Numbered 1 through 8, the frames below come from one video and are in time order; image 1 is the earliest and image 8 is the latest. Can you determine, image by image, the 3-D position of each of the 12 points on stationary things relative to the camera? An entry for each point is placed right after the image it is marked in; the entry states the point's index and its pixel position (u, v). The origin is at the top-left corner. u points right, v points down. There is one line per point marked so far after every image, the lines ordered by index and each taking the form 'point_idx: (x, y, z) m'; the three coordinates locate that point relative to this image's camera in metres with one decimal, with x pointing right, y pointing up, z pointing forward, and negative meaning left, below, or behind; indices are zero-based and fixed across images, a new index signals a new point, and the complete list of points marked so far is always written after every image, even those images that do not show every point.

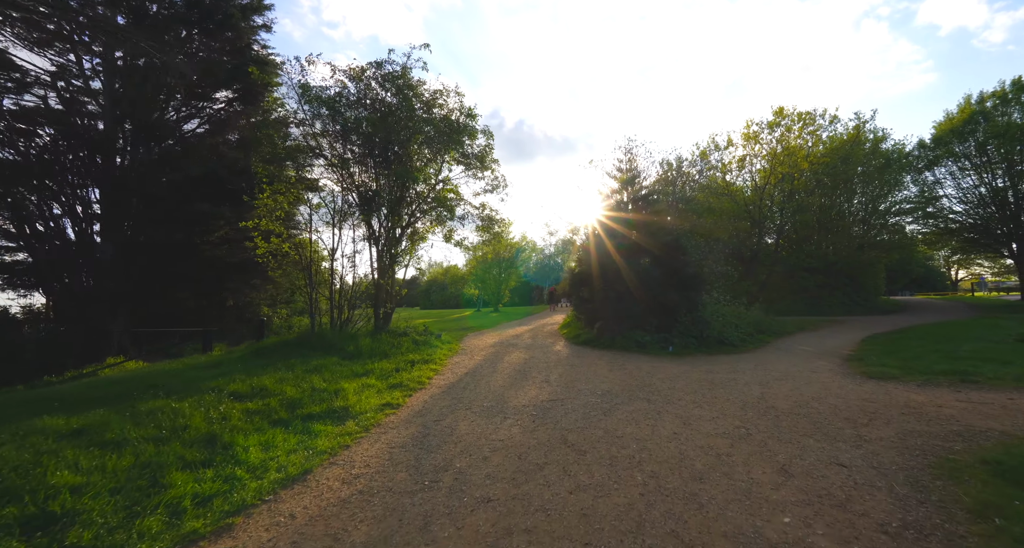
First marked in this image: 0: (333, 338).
0: (-4.8, -1.7, +12.2) m
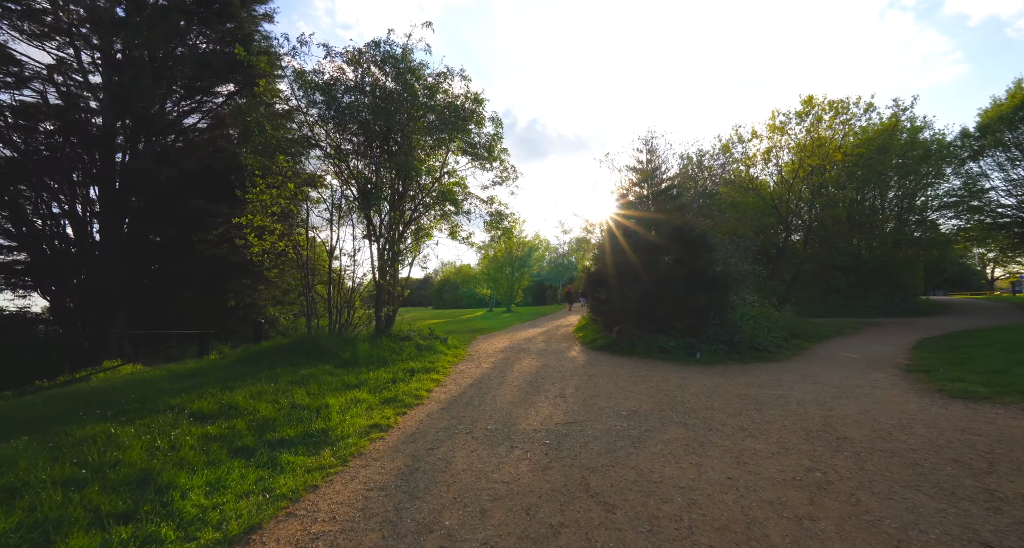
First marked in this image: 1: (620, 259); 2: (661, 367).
0: (-4.5, -1.7, +11.2) m
1: (+3.5, +0.5, +14.8) m
2: (+3.4, -2.1, +10.5) m
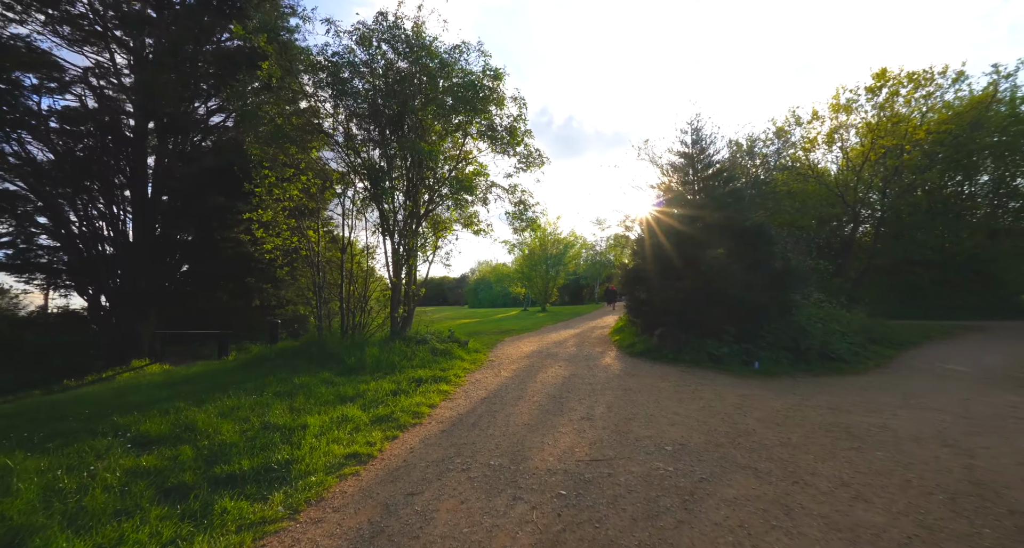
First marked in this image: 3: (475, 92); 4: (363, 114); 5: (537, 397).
0: (-4.0, -1.7, +10.2) m
1: (+4.3, +0.6, +13.1) m
2: (+3.9, -2.0, +8.8) m
3: (-1.0, +4.7, +11.8) m
4: (-3.8, +4.0, +11.6) m
5: (+0.4, -2.0, +7.5) m
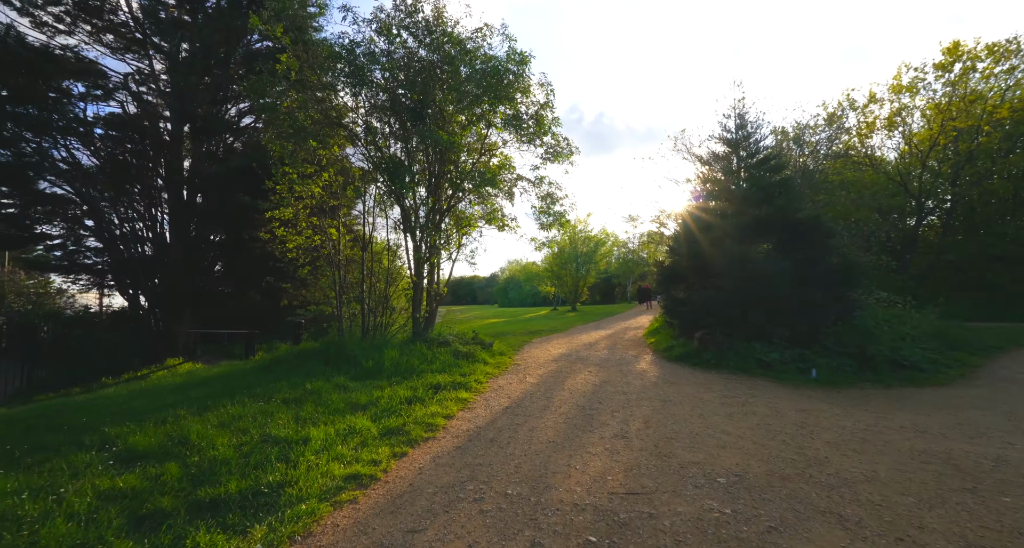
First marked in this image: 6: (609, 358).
0: (-3.4, -1.6, +9.8) m
1: (+5.0, +0.7, +12.1) m
2: (+4.3, -2.0, +7.8) m
3: (-0.3, +4.7, +11.1) m
4: (-3.1, +4.1, +11.1) m
5: (+0.8, -2.0, +6.8) m
6: (+2.5, -2.1, +11.6) m
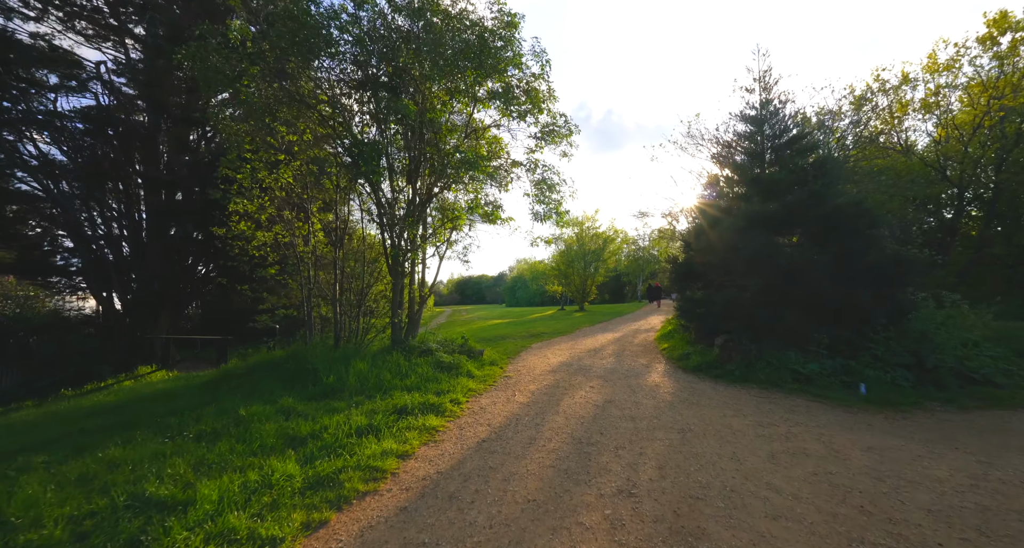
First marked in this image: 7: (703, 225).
0: (-3.6, -1.6, +8.4) m
1: (+4.8, +0.8, +10.5) m
2: (+4.0, -1.9, +6.3) m
3: (-0.6, +4.7, +9.7) m
4: (-3.4, +4.1, +9.7) m
5: (+0.5, -2.0, +5.3) m
6: (+2.3, -2.1, +10.0) m
7: (+4.7, +1.2, +11.4) m
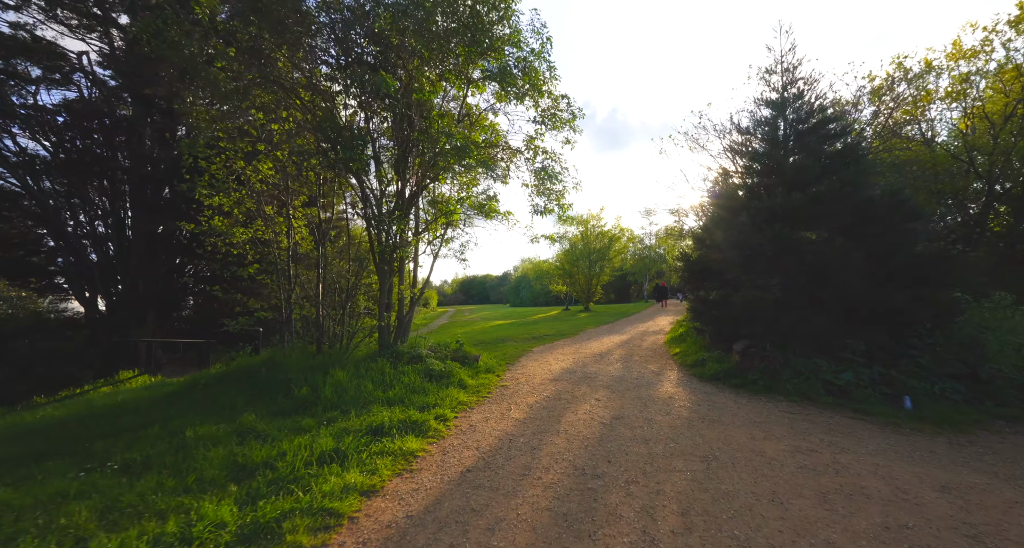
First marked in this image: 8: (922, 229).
0: (-3.7, -1.6, +7.6) m
1: (+4.8, +0.8, +9.6) m
2: (+4.0, -1.9, +5.4) m
3: (-0.6, +4.8, +8.8) m
4: (-3.4, +4.1, +8.9) m
5: (+0.4, -1.9, +4.4) m
6: (+2.2, -2.0, +9.1) m
7: (+4.7, +1.3, +10.4) m
8: (+7.3, +0.9, +8.1) m
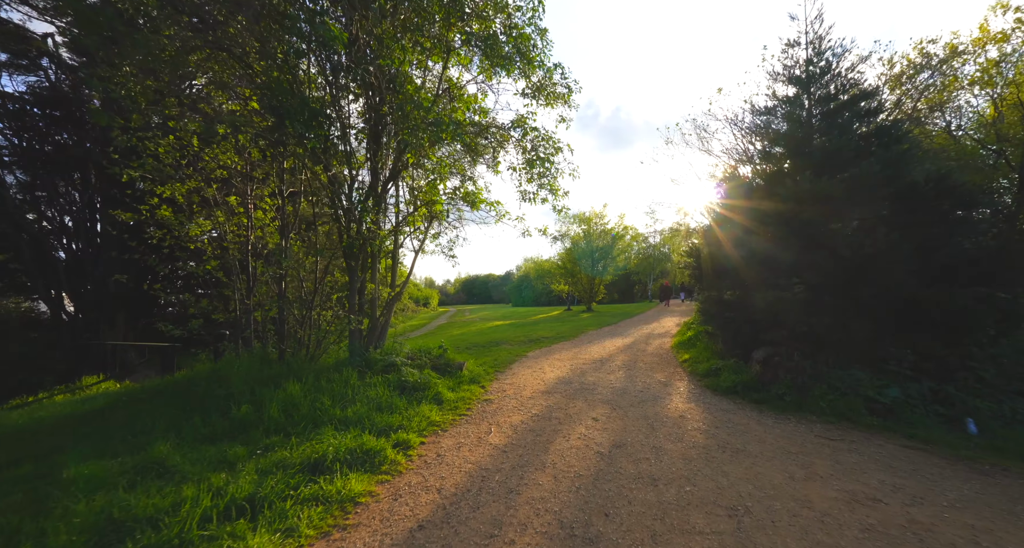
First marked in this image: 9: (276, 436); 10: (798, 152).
0: (-3.9, -1.6, +6.4) m
1: (+4.5, +0.8, +8.4) m
2: (+3.7, -1.8, +4.2) m
3: (-0.8, +4.8, +7.6) m
4: (-3.7, +4.2, +7.7) m
5: (+0.1, -1.9, +3.3) m
6: (+2.0, -2.0, +8.0) m
7: (+4.4, +1.3, +9.3) m
8: (+7.0, +0.9, +6.9) m
9: (-2.7, -1.9, +5.3) m
10: (+5.2, +2.3, +8.4) m
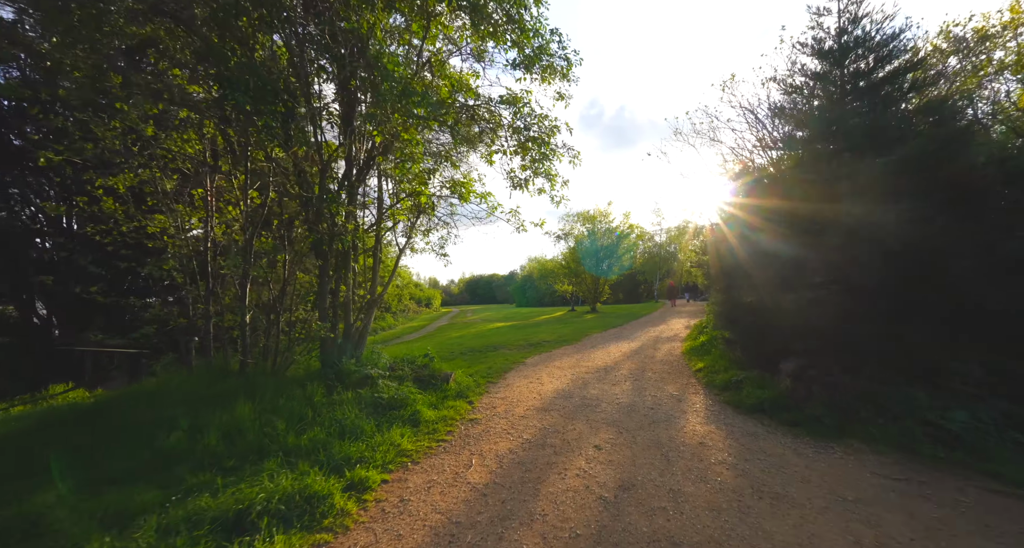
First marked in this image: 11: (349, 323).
0: (-4.1, -1.6, +5.5) m
1: (+4.4, +0.9, +7.3) m
2: (+3.5, -1.8, +3.1) m
3: (-1.0, +4.8, +6.6) m
4: (-3.8, +4.2, +6.8) m
5: (-0.1, -1.9, +2.3) m
6: (+1.9, -2.0, +6.9) m
7: (+4.3, +1.3, +8.2) m
8: (+6.9, +0.9, +5.8) m
9: (-2.9, -1.9, +4.3) m
10: (+5.1, +2.3, +7.4) m
11: (-2.9, -0.8, +8.2) m
